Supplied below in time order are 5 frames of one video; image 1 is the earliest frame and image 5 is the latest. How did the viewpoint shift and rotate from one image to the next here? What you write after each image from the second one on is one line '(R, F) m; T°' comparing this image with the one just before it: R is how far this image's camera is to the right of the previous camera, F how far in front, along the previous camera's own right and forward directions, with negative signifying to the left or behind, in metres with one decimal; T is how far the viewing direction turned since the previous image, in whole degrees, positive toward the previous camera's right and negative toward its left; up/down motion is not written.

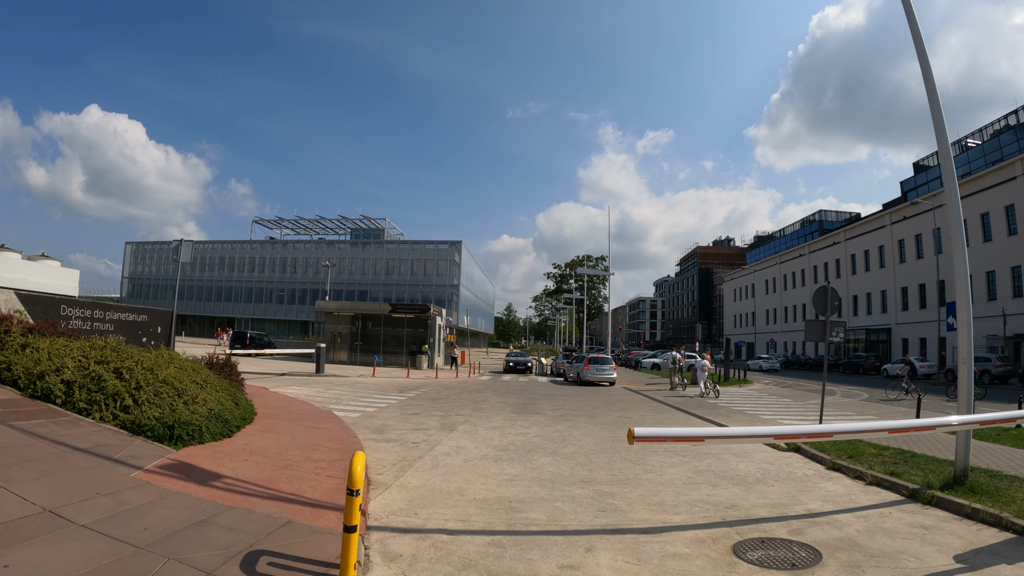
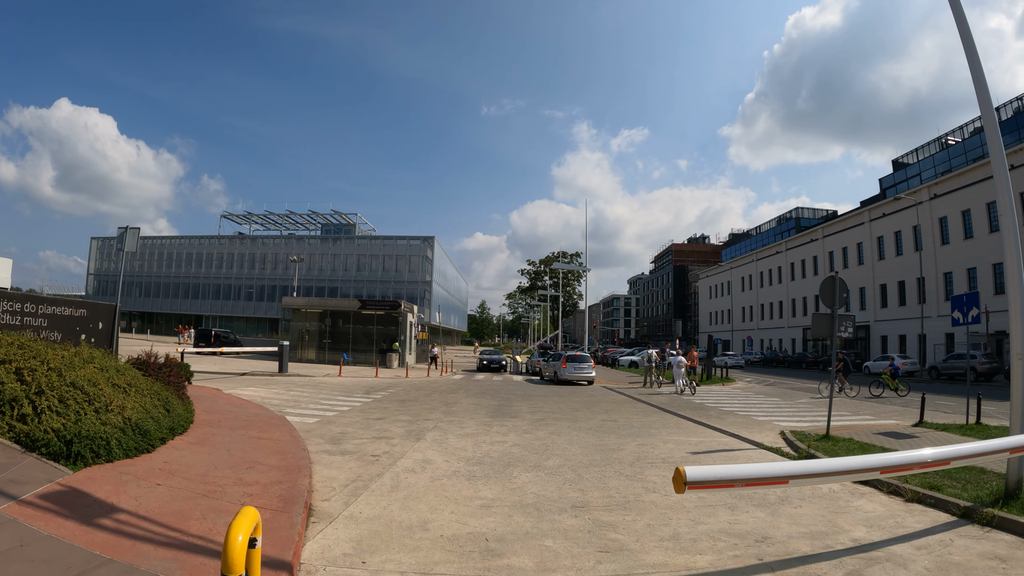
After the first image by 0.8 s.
(0.0, +1.4) m; +3°
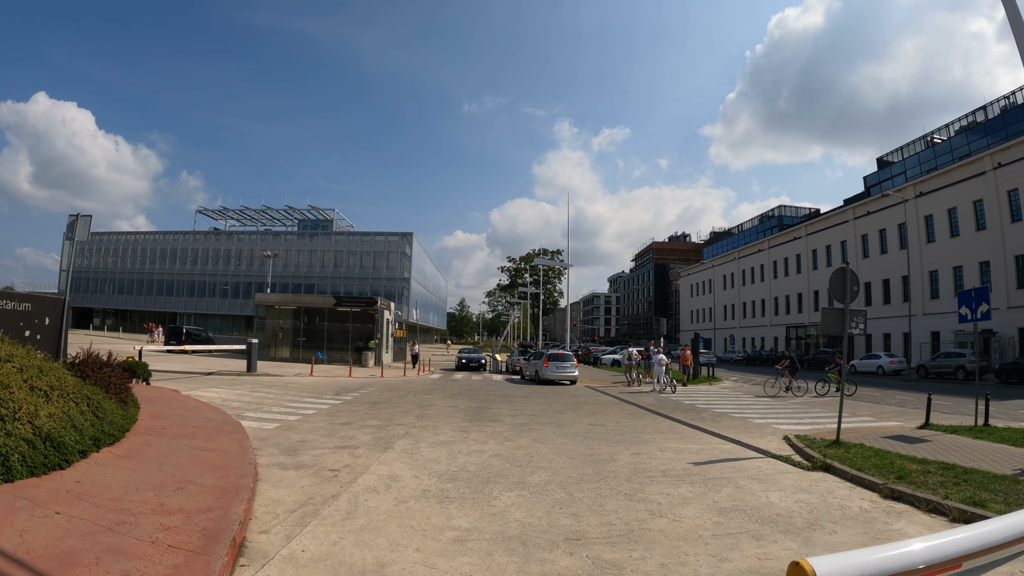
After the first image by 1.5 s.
(0.0, +1.1) m; +2°
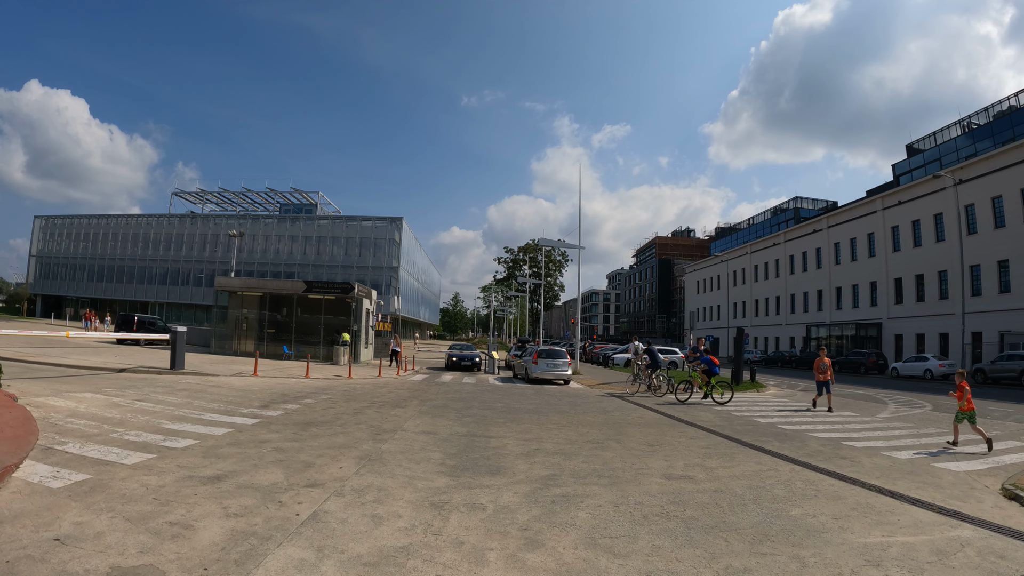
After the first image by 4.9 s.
(-0.3, +5.4) m; 0°
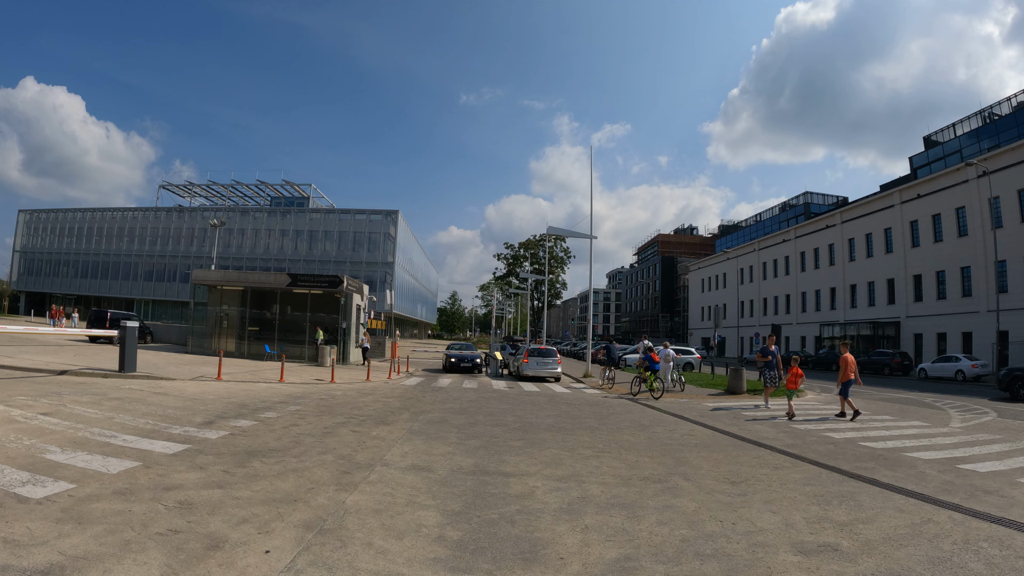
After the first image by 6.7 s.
(-0.3, +2.6) m; 0°
